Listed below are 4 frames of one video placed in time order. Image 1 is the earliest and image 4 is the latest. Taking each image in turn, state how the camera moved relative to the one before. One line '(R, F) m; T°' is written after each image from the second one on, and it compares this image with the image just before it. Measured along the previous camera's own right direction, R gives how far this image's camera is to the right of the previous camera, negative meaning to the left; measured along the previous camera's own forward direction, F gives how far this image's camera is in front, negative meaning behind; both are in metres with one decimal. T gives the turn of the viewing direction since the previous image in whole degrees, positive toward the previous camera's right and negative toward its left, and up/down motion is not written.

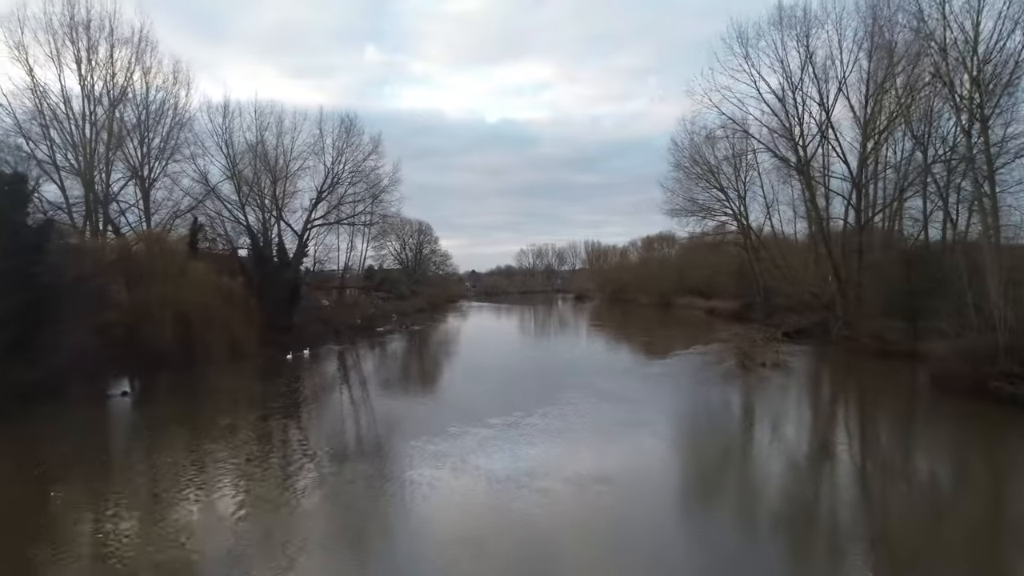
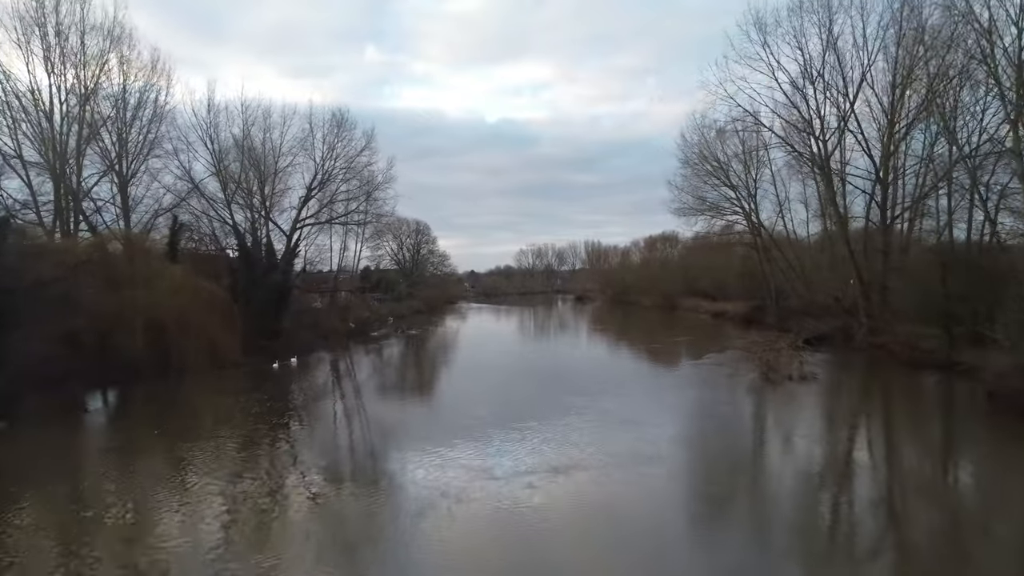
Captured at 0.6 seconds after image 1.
(0.0, +1.1) m; 0°
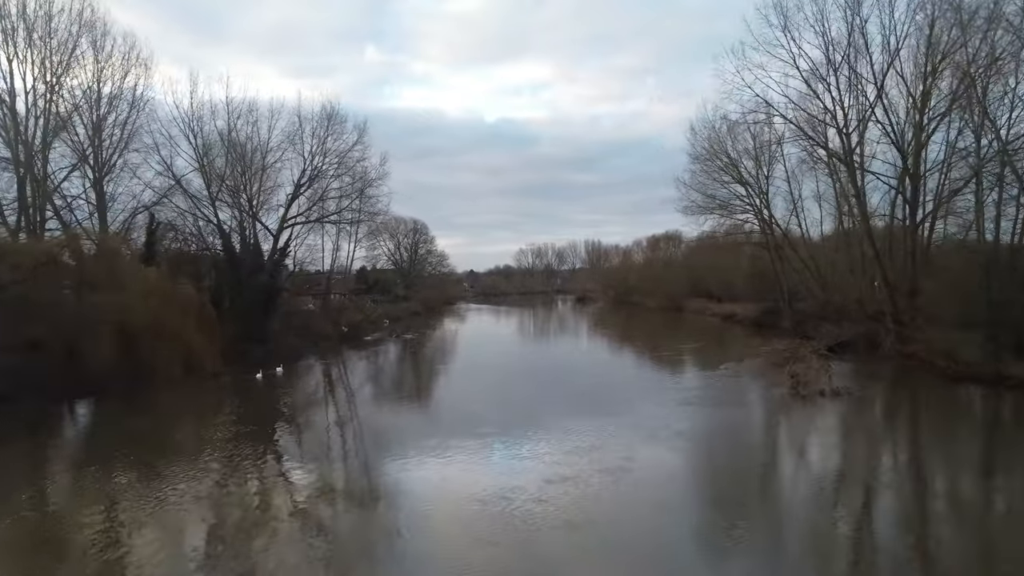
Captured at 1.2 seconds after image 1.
(0.0, +1.1) m; 0°
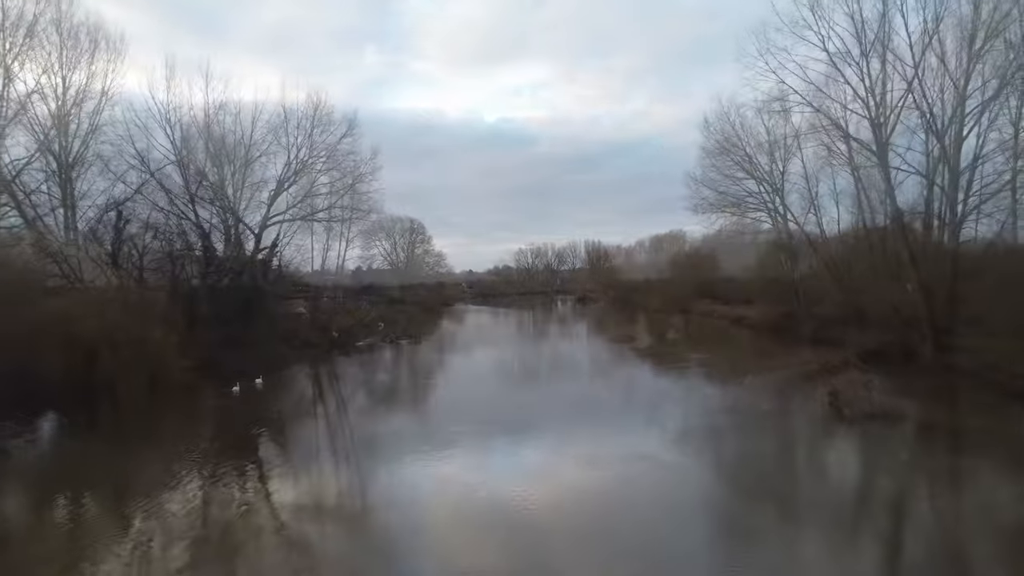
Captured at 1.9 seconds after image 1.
(0.0, +1.3) m; 0°
